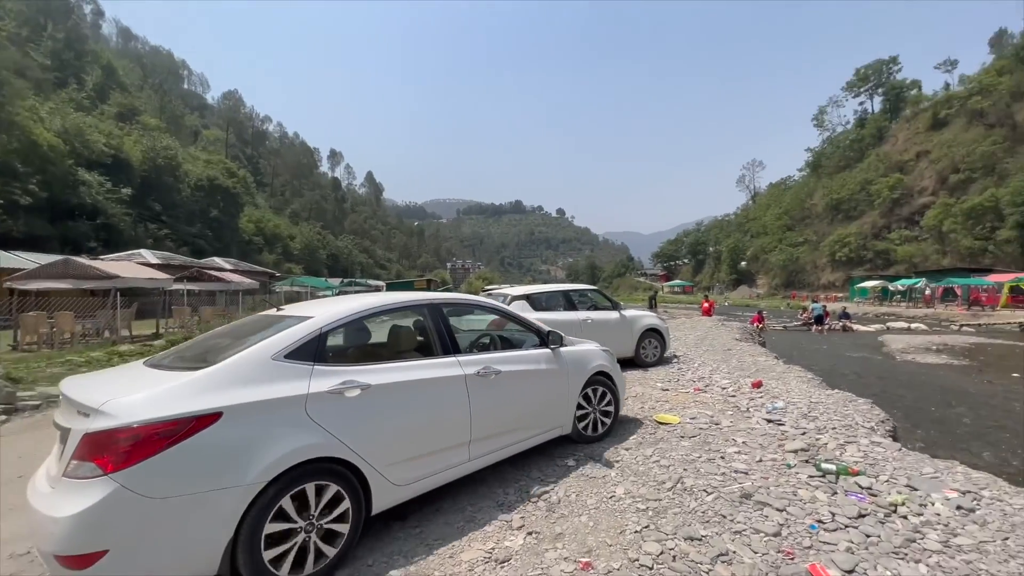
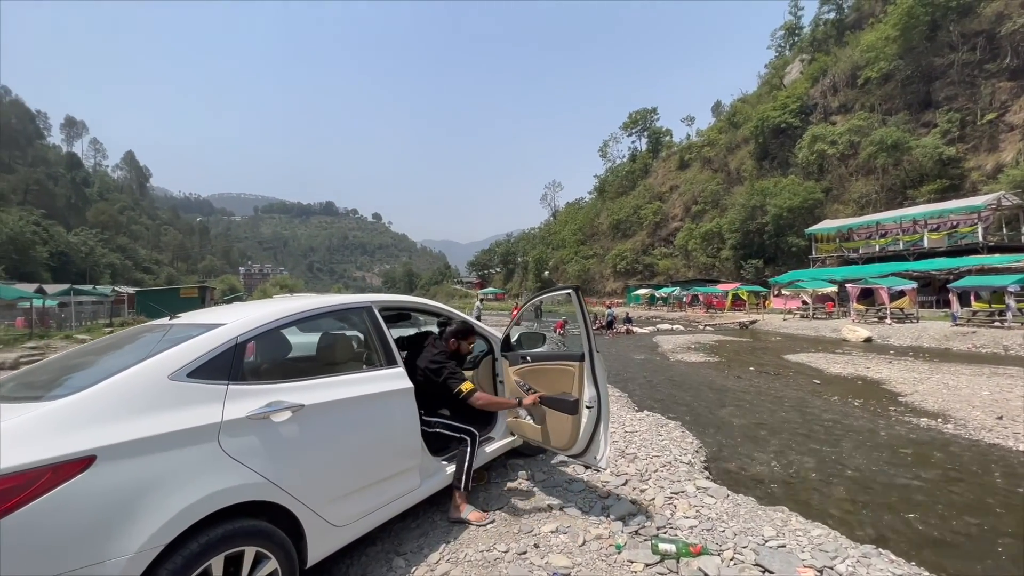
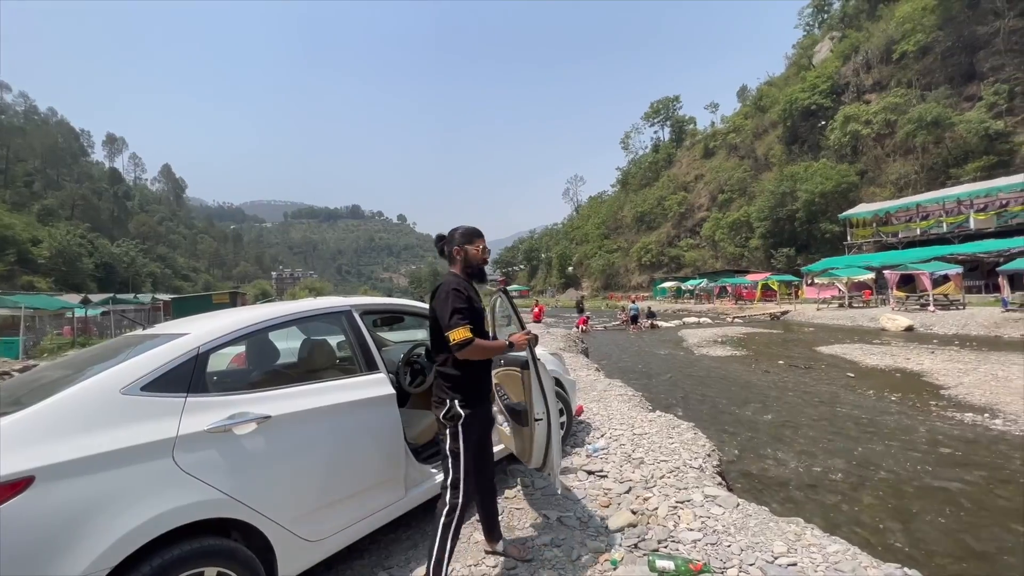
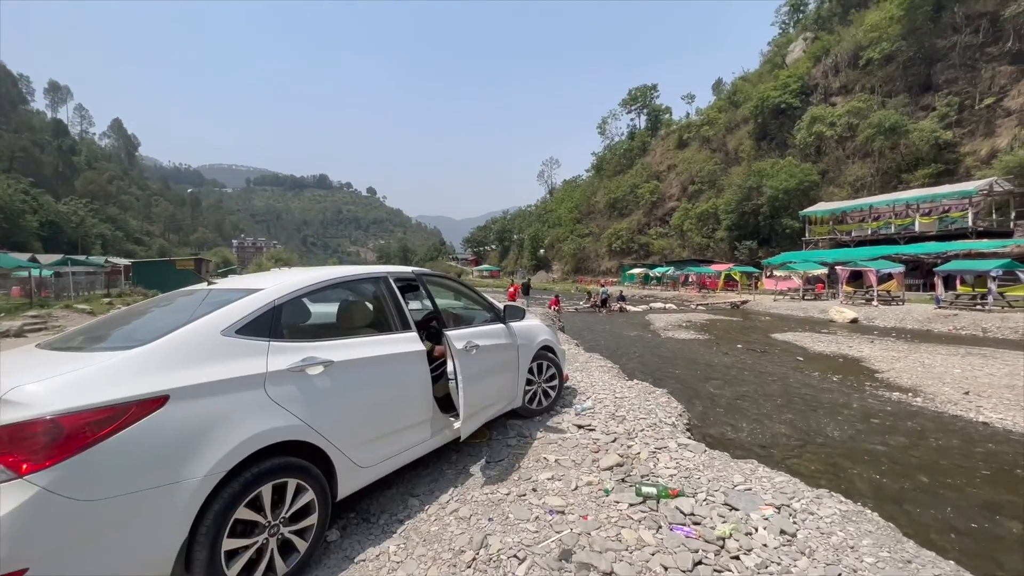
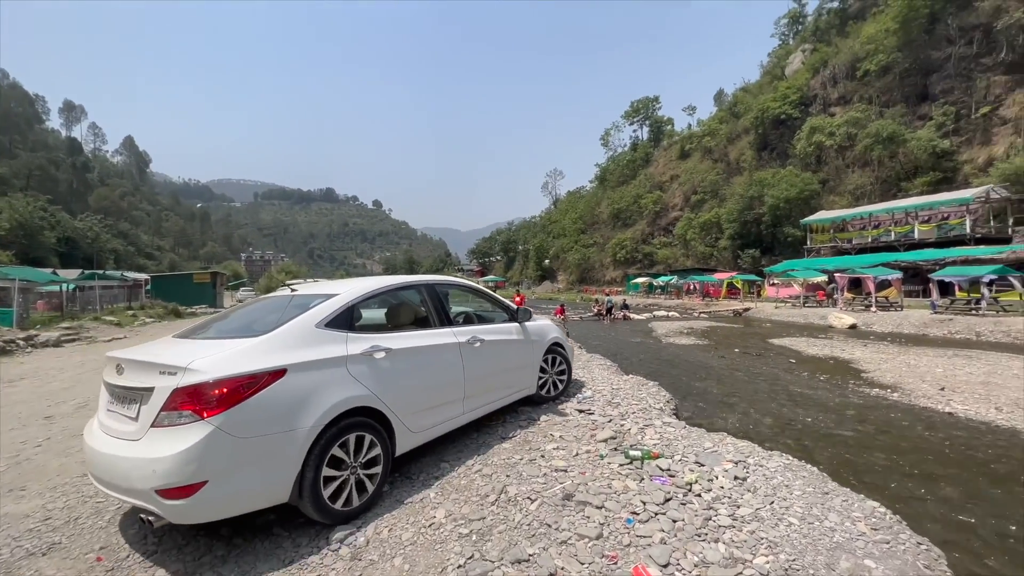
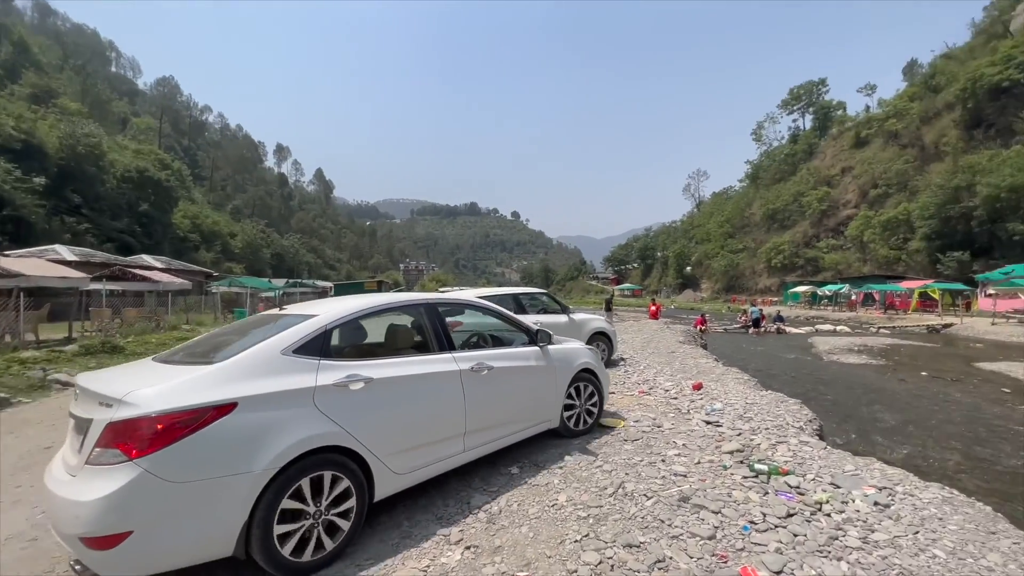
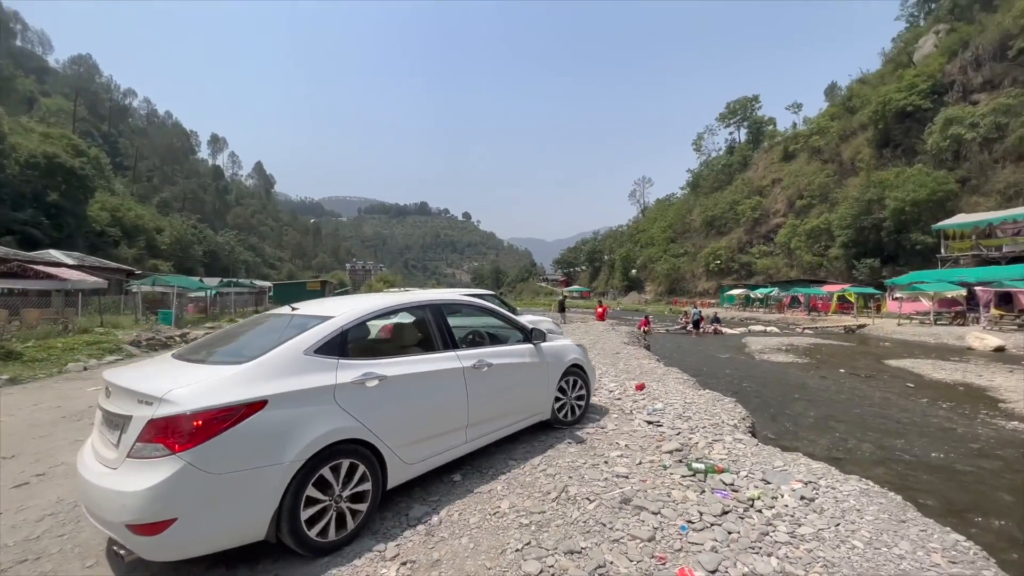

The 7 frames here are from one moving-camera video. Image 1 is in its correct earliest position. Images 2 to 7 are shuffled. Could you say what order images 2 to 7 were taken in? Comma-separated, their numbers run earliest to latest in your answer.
6, 7, 5, 4, 2, 3
